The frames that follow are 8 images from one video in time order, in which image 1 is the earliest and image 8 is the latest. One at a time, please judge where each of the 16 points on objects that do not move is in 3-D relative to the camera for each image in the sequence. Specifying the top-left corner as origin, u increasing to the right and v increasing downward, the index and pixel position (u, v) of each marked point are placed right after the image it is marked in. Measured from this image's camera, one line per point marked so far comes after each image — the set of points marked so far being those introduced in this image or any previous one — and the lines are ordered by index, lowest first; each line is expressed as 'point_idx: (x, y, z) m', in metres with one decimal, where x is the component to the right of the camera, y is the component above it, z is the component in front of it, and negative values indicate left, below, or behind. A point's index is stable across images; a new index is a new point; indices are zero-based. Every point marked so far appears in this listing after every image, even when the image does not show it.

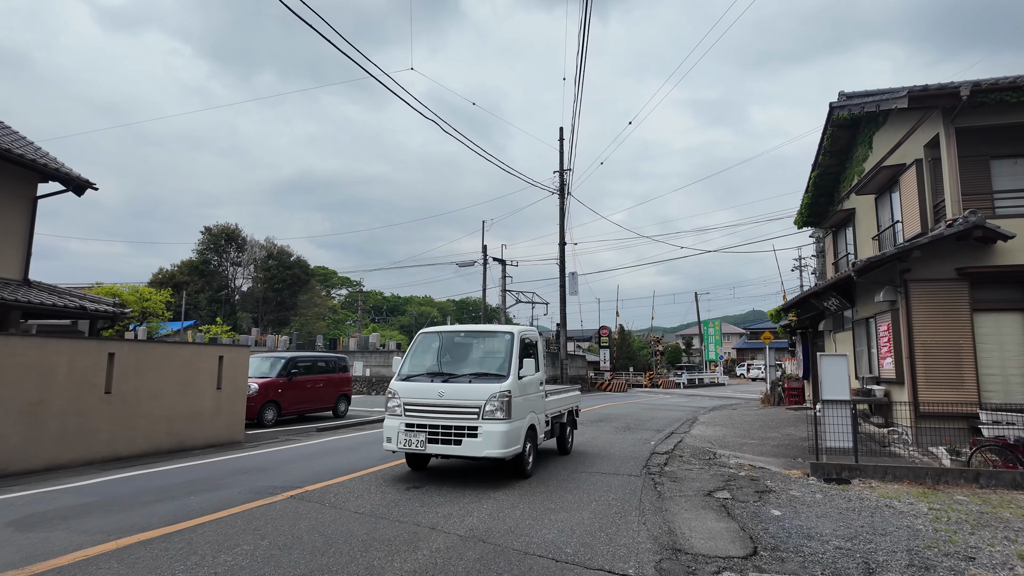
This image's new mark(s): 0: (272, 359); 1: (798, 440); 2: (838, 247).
0: (-6.3, -1.8, +14.6) m
1: (+5.4, -2.9, +10.6) m
2: (+9.9, +1.2, +16.7) m
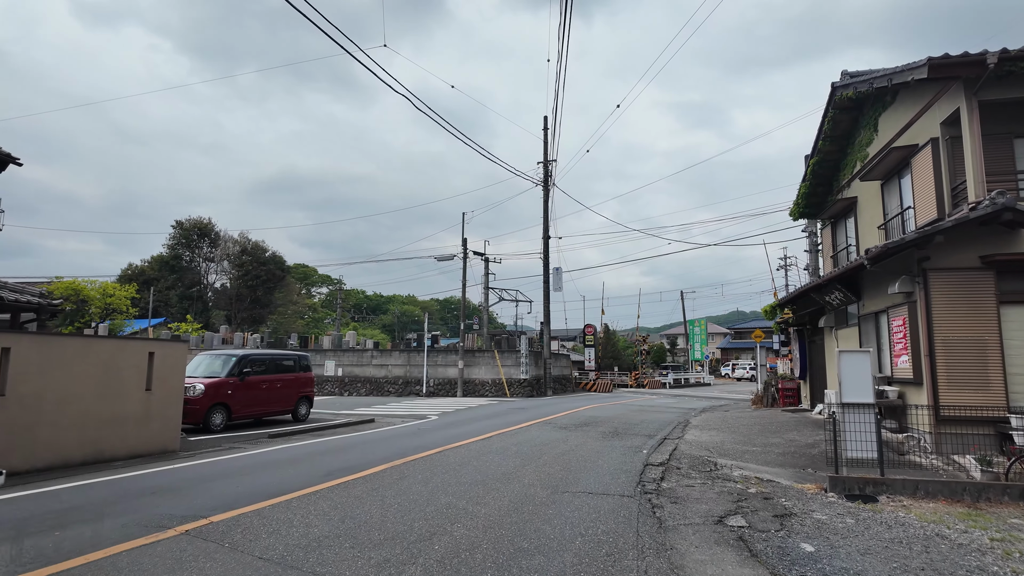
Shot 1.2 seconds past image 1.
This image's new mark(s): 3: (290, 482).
0: (-6.9, -1.6, +13.2) m
1: (+5.0, -2.7, +9.5) m
2: (+9.3, +1.4, +15.8) m
3: (-2.6, -2.3, +6.4) m
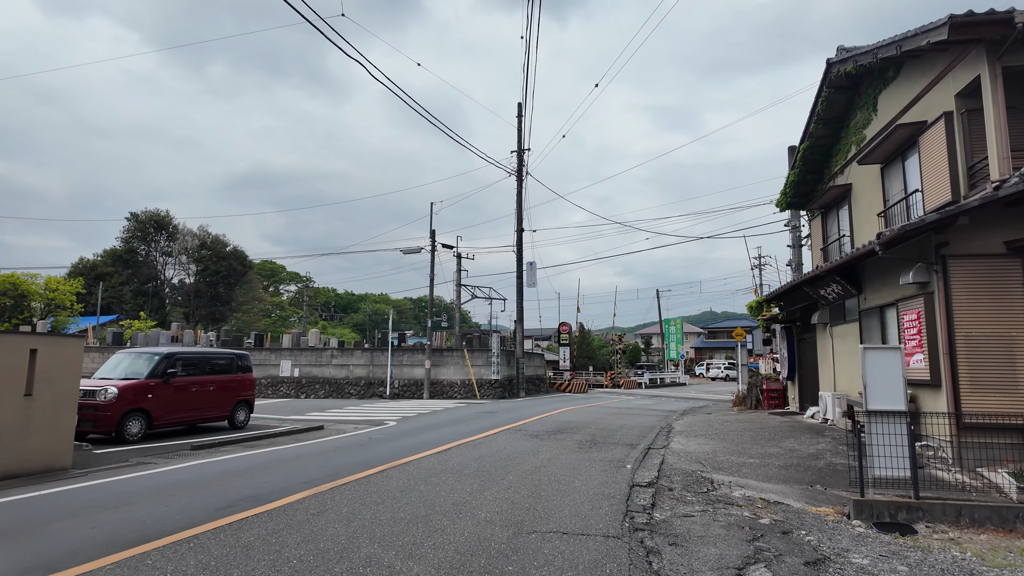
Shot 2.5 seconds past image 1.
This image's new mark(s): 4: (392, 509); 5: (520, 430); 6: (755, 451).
0: (-7.6, -1.3, +11.5) m
1: (+4.4, -2.6, +8.3) m
2: (+8.5, +1.5, +14.8) m
3: (-3.0, -2.0, +4.9) m
4: (-1.1, -2.0, +5.0) m
5: (+0.2, -2.8, +10.8) m
6: (+3.9, -2.6, +9.0) m
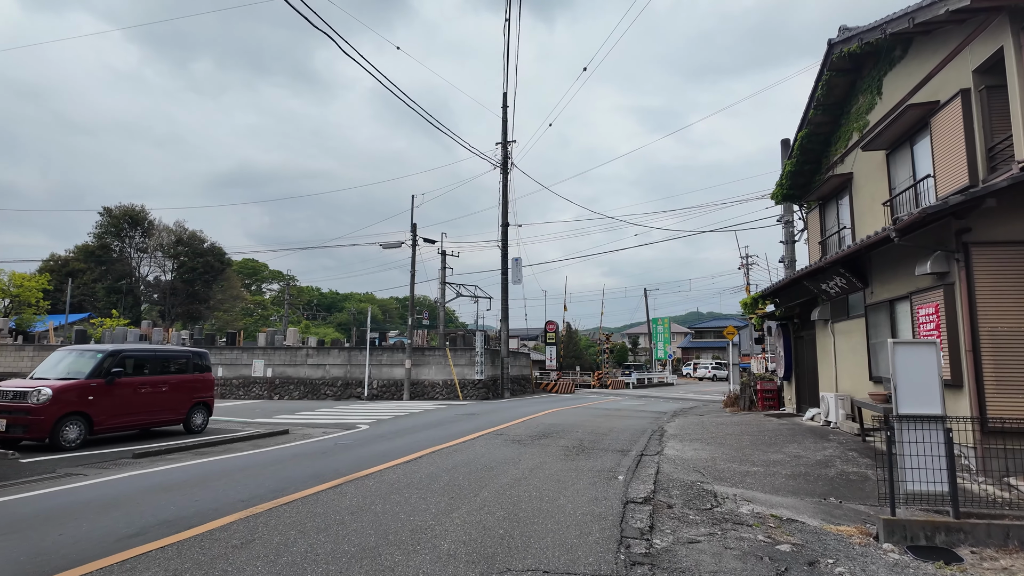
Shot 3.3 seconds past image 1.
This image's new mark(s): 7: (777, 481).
0: (-7.9, -1.2, +10.5) m
1: (+4.1, -2.4, +7.5) m
2: (+8.0, +1.7, +14.1) m
3: (-3.2, -1.9, +3.9) m
4: (-1.3, -1.8, +4.1) m
5: (-0.2, -2.6, +10.0) m
6: (+3.6, -2.5, +8.2) m
7: (+3.3, -2.4, +7.0) m
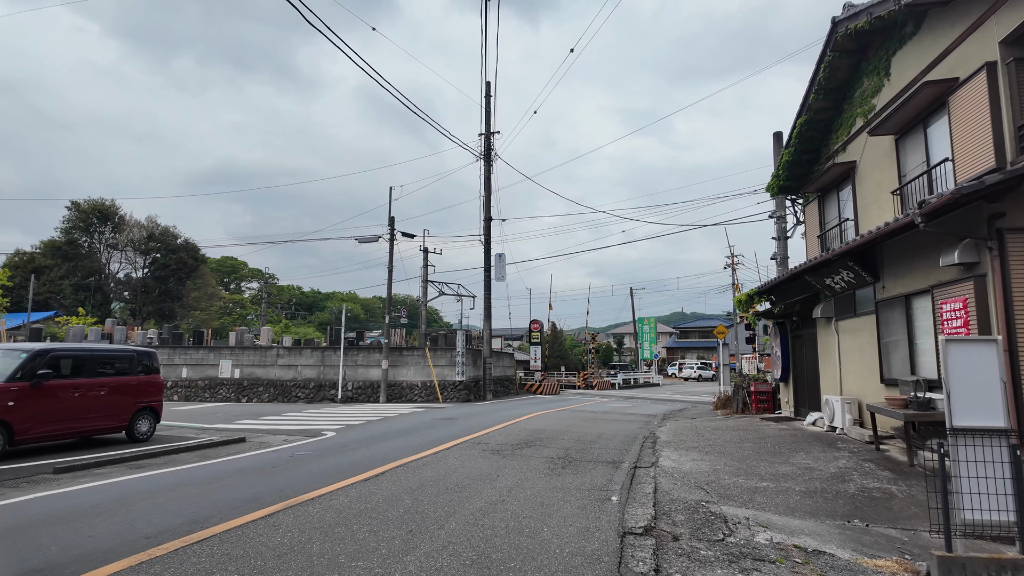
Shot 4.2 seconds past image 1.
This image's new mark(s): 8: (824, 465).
0: (-8.3, -1.0, +9.3) m
1: (+3.9, -2.3, +6.7) m
2: (+7.6, +1.7, +13.4) m
3: (-3.4, -1.8, +2.9) m
4: (-1.5, -1.7, +3.1) m
5: (-0.5, -2.5, +9.0) m
6: (+3.3, -2.4, +7.3) m
7: (+3.1, -2.3, +6.1) m
8: (+4.2, -2.4, +7.4) m
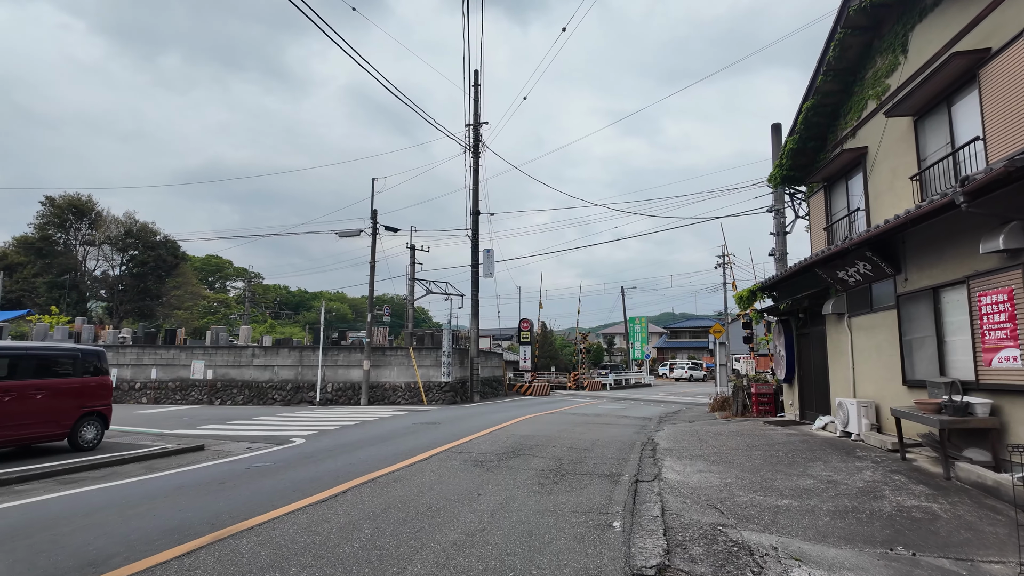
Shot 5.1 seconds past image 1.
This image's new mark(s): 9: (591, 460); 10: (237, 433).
0: (-8.5, -0.9, +8.2) m
1: (+3.7, -2.2, +5.8) m
2: (+7.3, +1.9, +12.6) m
3: (-3.5, -1.6, +1.9) m
4: (-1.6, -1.6, +2.1) m
5: (-0.7, -2.4, +8.1) m
6: (+3.2, -2.3, +6.5) m
7: (+2.9, -2.2, +5.3) m
8: (+4.0, -2.2, +6.6) m
9: (+1.1, -2.4, +7.7) m
10: (-5.8, -3.0, +11.6) m
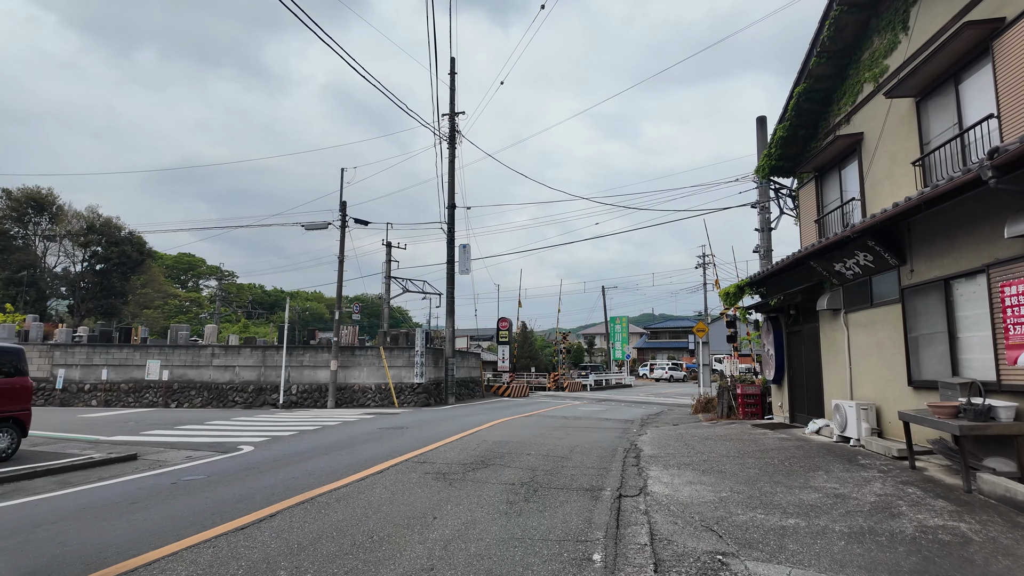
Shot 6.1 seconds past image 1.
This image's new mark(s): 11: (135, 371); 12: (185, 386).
0: (-8.9, -0.7, +7.1) m
1: (+3.4, -2.1, +5.1) m
2: (+6.7, +1.9, +12.0) m
3: (-3.7, -1.5, +0.9) m
4: (-1.8, -1.4, +1.2) m
5: (-1.2, -2.3, +7.2) m
6: (+2.8, -2.2, +5.7) m
7: (+2.6, -2.1, +4.5) m
8: (+3.6, -2.1, +5.8) m
9: (+0.7, -2.3, +6.9) m
10: (-6.3, -2.9, +10.5) m
11: (-13.3, -2.9, +19.6) m
12: (-11.2, -3.4, +19.1) m
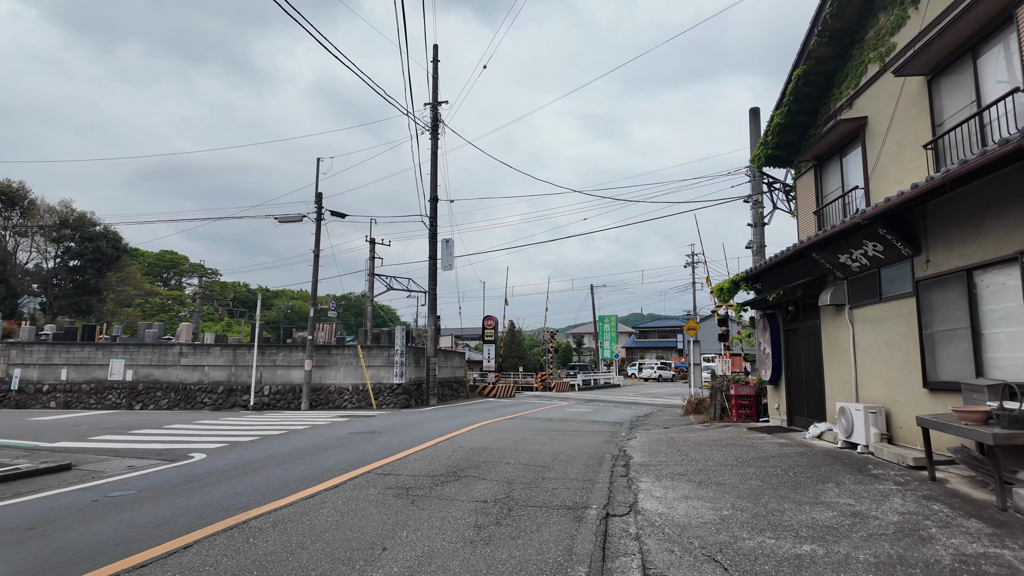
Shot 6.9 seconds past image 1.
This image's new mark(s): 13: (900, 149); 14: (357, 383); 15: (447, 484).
0: (-9.2, -0.6, +6.1) m
1: (+3.1, -2.0, +4.4) m
2: (+6.4, +2.0, +11.3) m
3: (-3.8, -1.4, +0.1) m
4: (-2.0, -1.3, +0.4) m
5: (-1.4, -2.1, +6.4) m
6: (+2.5, -2.1, +5.0) m
7: (+2.4, -2.0, +3.7) m
8: (+3.4, -2.0, +5.1) m
9: (+0.4, -2.1, +6.1) m
10: (-6.6, -2.8, +9.6) m
11: (-13.8, -2.8, +18.5) m
12: (-11.8, -3.2, +18.1) m
13: (+6.1, +2.2, +8.6) m
14: (-5.0, -3.1, +18.0) m
15: (-0.7, -2.1, +6.0) m
